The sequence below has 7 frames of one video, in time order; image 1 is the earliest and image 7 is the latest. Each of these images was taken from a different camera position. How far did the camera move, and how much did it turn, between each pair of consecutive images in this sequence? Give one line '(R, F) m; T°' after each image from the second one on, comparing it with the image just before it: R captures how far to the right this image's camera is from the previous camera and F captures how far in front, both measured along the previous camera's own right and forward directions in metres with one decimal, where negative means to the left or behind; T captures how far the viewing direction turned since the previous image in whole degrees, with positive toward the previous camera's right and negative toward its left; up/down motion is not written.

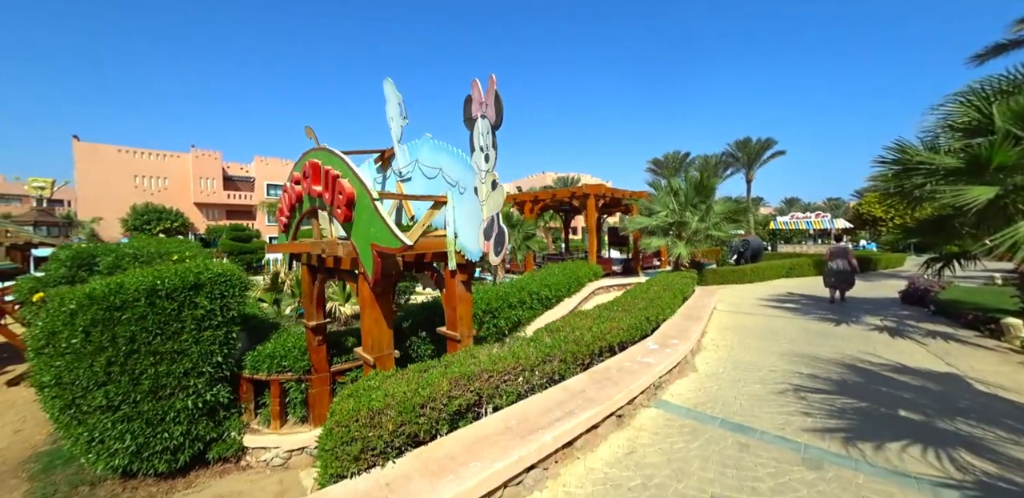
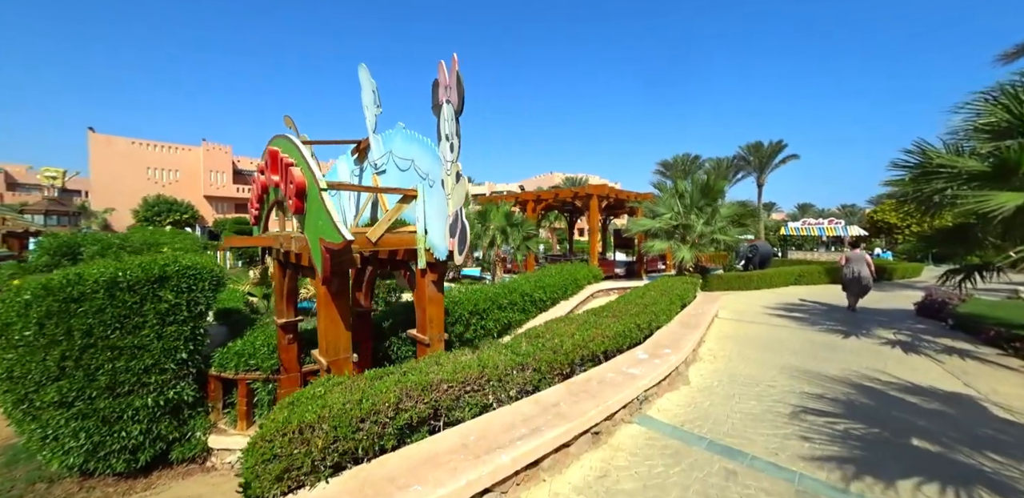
(+0.3, +0.3) m; -1°
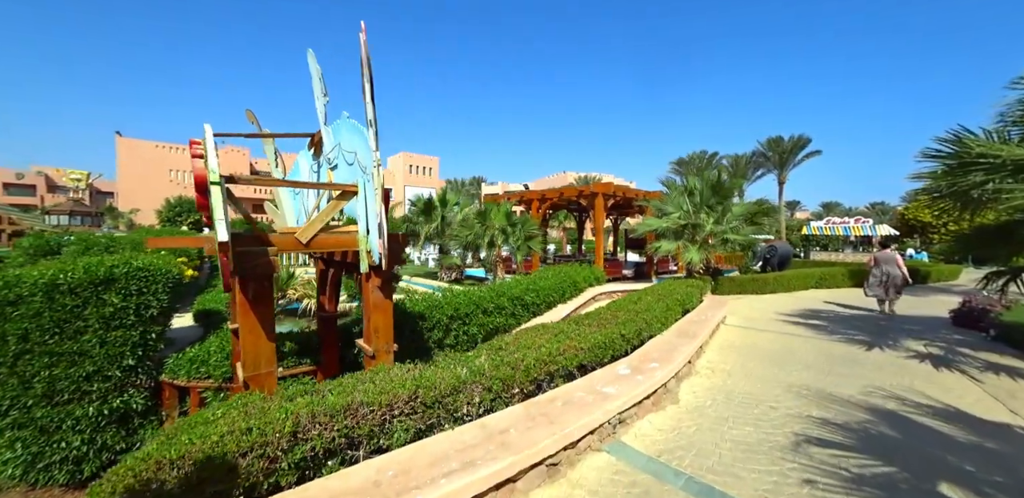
(+0.5, +0.5) m; -3°
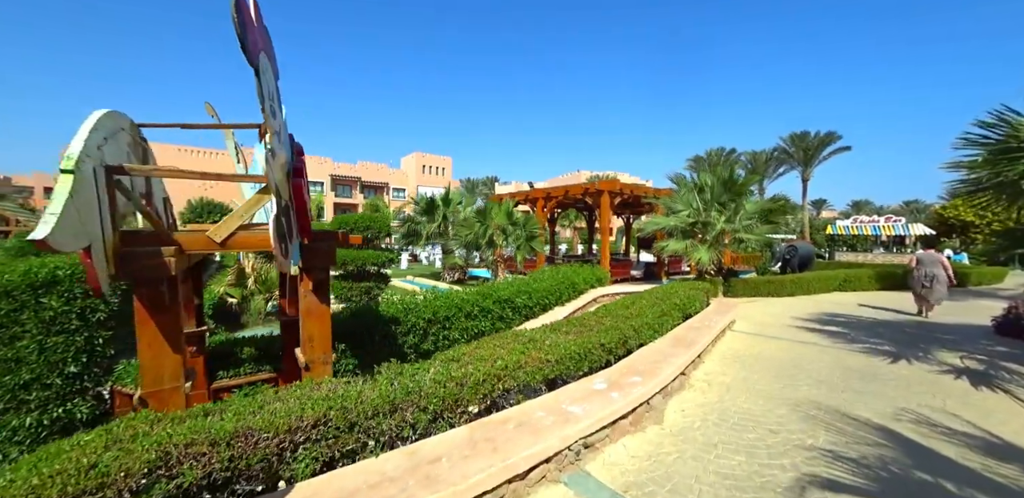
(+0.5, +0.5) m; -3°
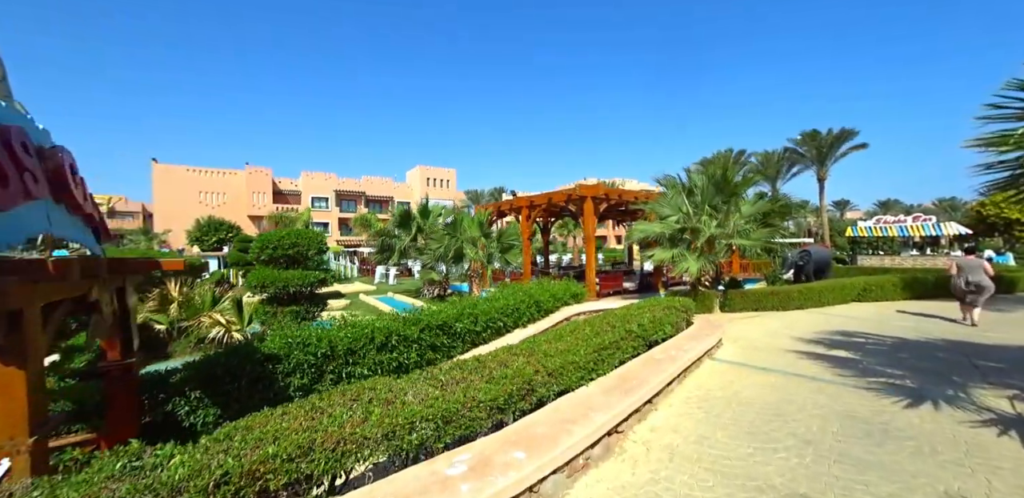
(+1.2, +1.1) m; -3°
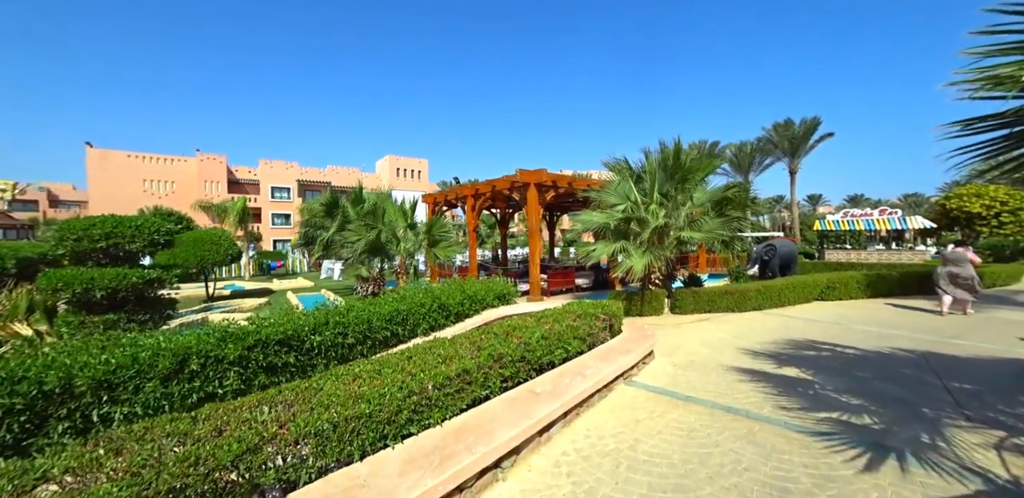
(+1.3, +1.3) m; +2°
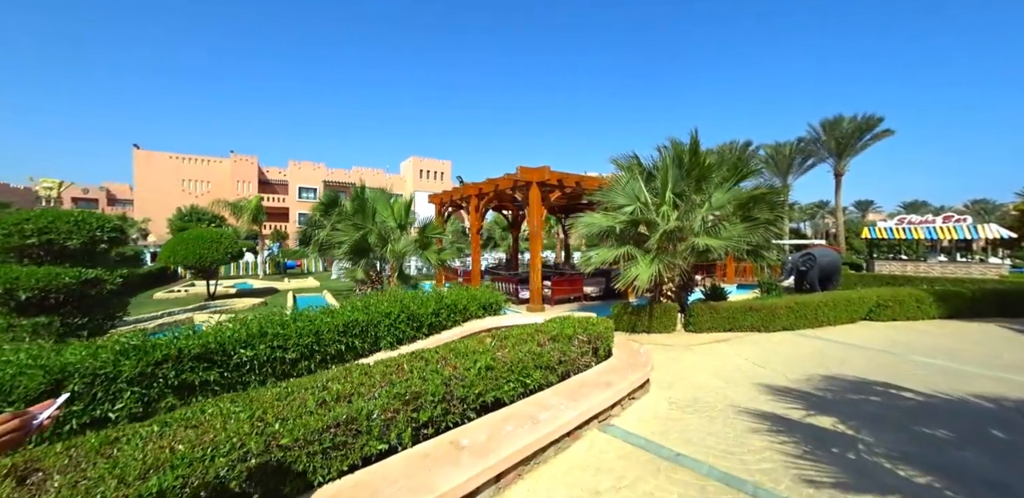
(+0.7, +0.9) m; -4°
